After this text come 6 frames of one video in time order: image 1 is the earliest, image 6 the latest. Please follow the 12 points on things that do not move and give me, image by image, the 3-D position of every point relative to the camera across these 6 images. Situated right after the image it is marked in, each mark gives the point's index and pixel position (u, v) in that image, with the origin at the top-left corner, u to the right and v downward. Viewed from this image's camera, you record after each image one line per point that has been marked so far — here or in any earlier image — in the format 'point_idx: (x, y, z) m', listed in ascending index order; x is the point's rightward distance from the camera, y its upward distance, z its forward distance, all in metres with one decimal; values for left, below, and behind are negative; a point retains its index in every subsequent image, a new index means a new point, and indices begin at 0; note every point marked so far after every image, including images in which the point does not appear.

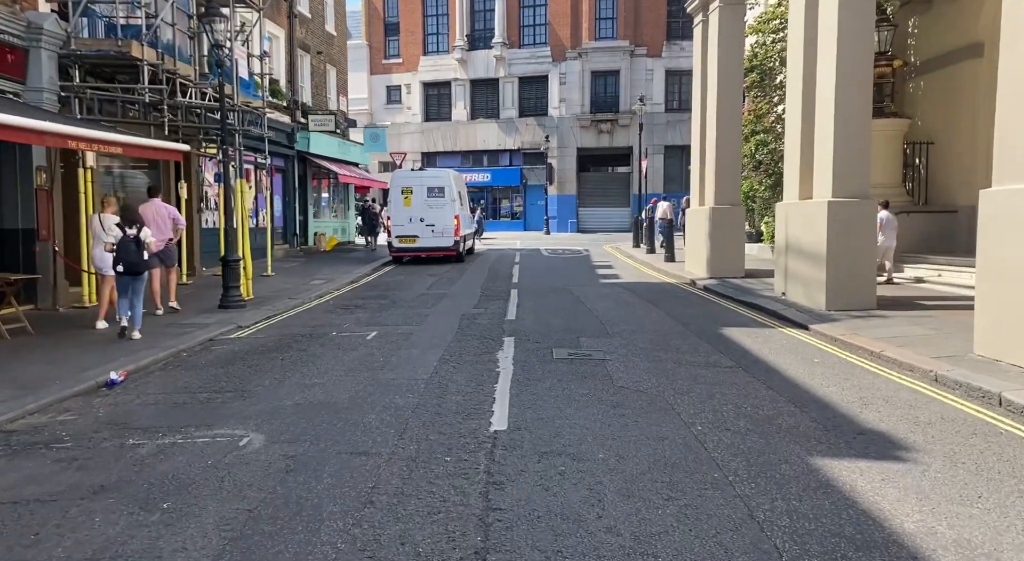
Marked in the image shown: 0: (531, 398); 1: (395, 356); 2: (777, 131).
0: (+0.2, -1.0, +6.3) m
1: (-1.3, -0.8, +8.3) m
2: (+6.6, +3.7, +18.5) m
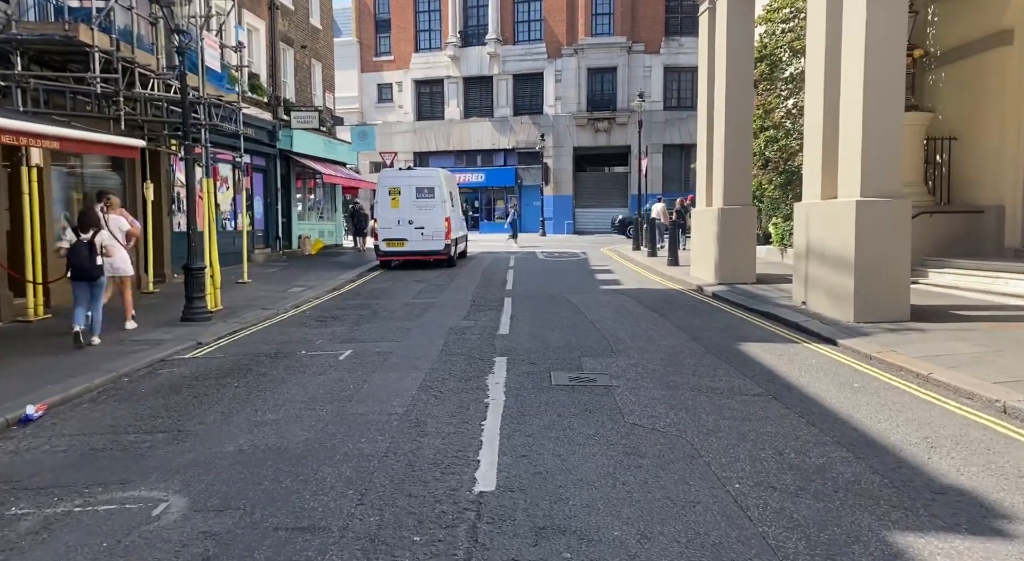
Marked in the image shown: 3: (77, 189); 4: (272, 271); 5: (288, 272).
0: (+0.1, -1.1, +5.2) m
1: (-1.4, -1.0, +7.2) m
2: (+6.4, +3.6, +17.4) m
3: (-7.6, +1.6, +13.0) m
4: (-6.0, +0.2, +18.4) m
5: (-5.6, +0.2, +18.5) m
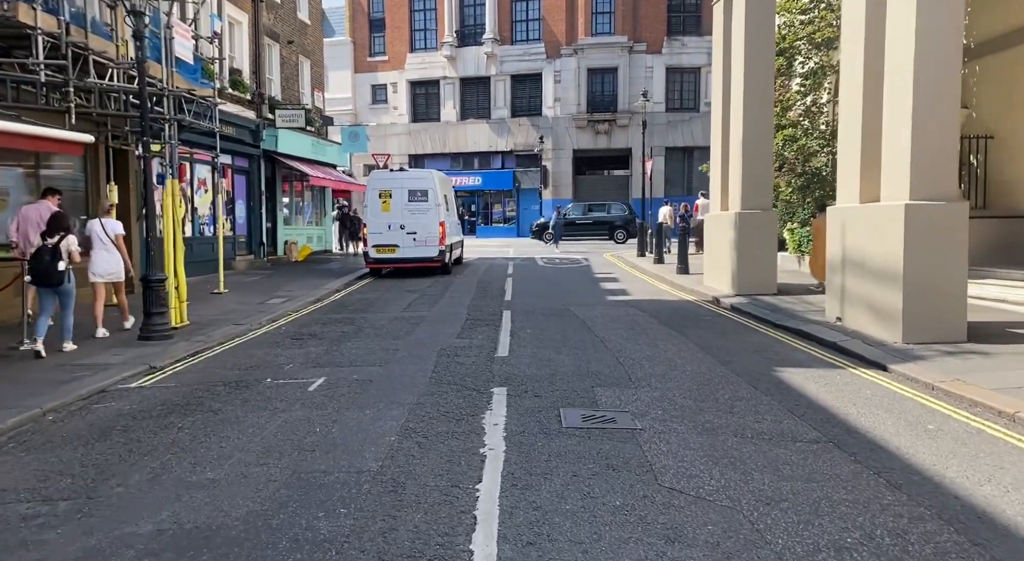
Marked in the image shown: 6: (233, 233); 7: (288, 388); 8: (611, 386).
0: (+0.1, -1.3, +3.9) m
1: (-1.4, -1.1, +5.9) m
2: (+6.4, +3.4, +16.2) m
3: (-7.6, +1.4, +11.7) m
4: (-6.0, 0.0, +17.2) m
5: (-5.6, 0.0, +17.3) m
6: (-7.2, +1.3, +19.3) m
7: (-2.2, -1.0, +7.1) m
8: (+0.9, -1.0, +7.0) m
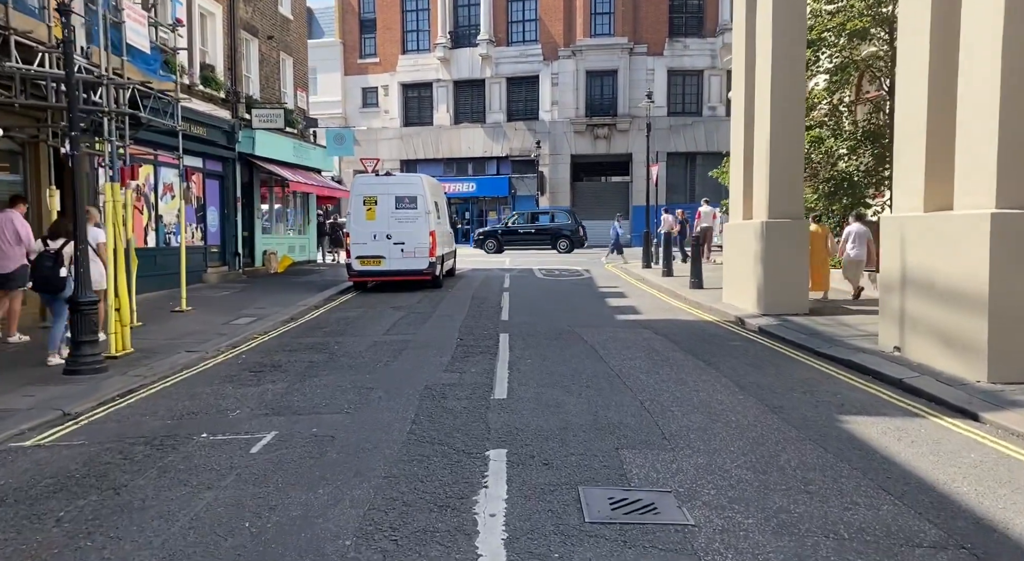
0: (+0.1, -1.5, +2.4) m
1: (-1.3, -1.3, +4.3) m
2: (+6.4, +3.1, +14.7) m
3: (-7.6, +1.1, +10.1) m
4: (-6.1, -0.3, +15.6) m
5: (-5.7, -0.3, +15.7) m
6: (-7.3, +0.9, +17.7) m
7: (-2.1, -1.3, +5.5) m
8: (+0.9, -1.2, +5.4) m
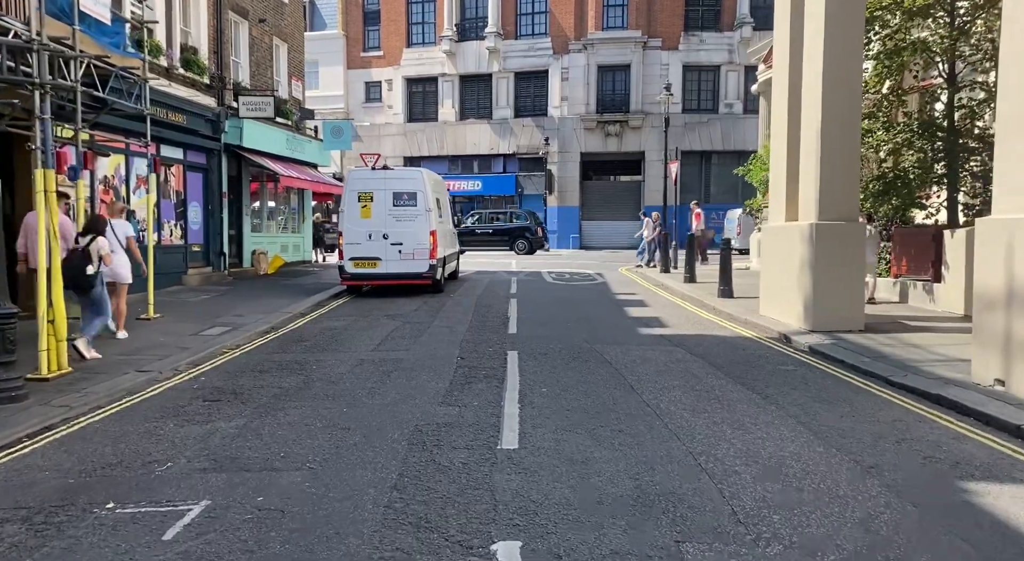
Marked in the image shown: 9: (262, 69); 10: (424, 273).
0: (+0.2, -1.6, +0.8) m
1: (-1.3, -1.4, +2.8) m
2: (+6.5, +2.9, +13.1) m
3: (-7.5, +1.1, +8.6) m
4: (-5.9, -0.4, +14.1) m
5: (-5.5, -0.4, +14.1) m
6: (-7.1, +0.9, +16.1) m
7: (-2.1, -1.3, +4.0) m
8: (+1.0, -1.3, +3.8) m
9: (-6.6, +5.6, +19.7) m
10: (-1.8, +0.1, +15.4) m
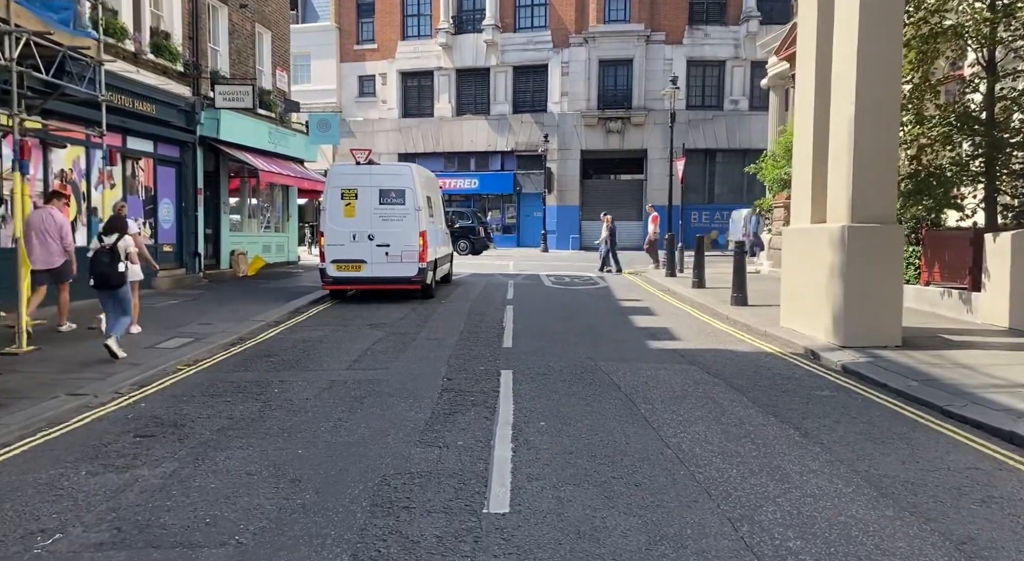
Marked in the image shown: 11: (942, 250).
0: (+0.2, -1.7, -0.4) m
1: (-1.3, -1.5, +1.6) m
2: (+6.5, +2.8, +12.0) m
3: (-7.5, +1.0, +7.5) m
4: (-6.0, -0.4, +12.9) m
5: (-5.6, -0.5, +13.0) m
6: (-7.2, +0.8, +15.0) m
7: (-2.1, -1.4, +2.8) m
8: (+1.0, -1.5, +2.7) m
9: (-6.7, +5.5, +18.5) m
10: (-1.9, +0.1, +14.3) m
11: (+7.0, +0.5, +12.1) m
